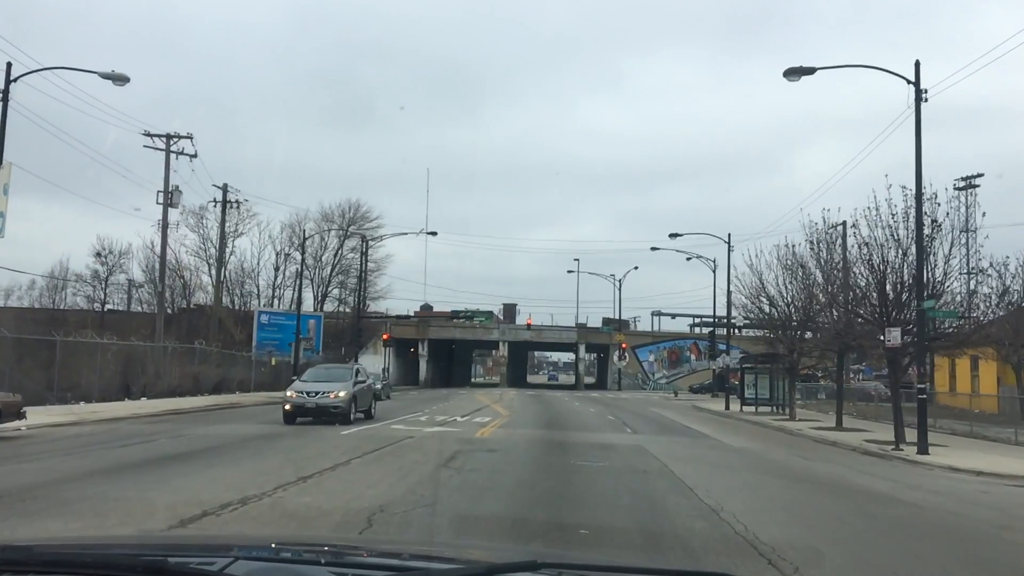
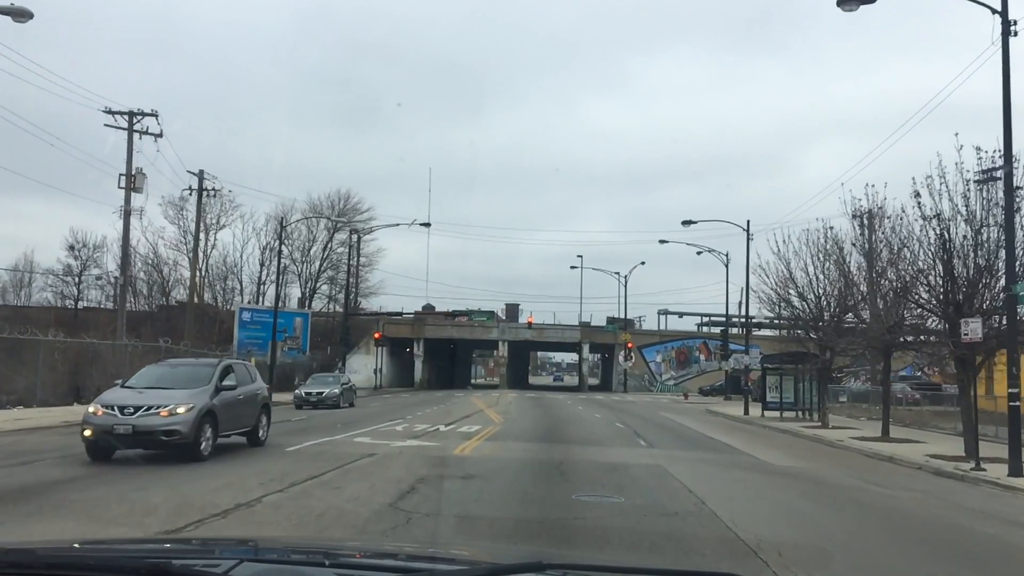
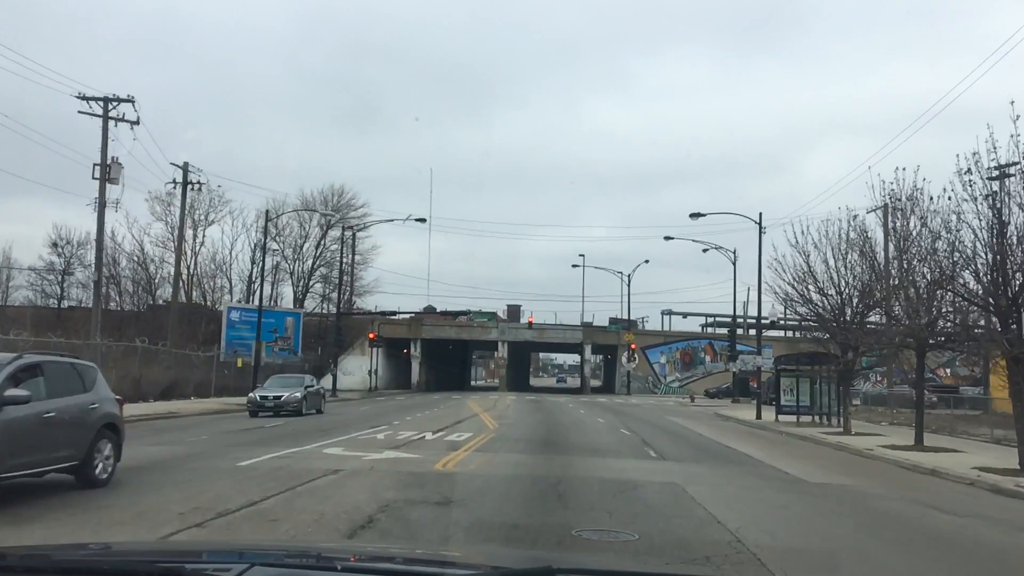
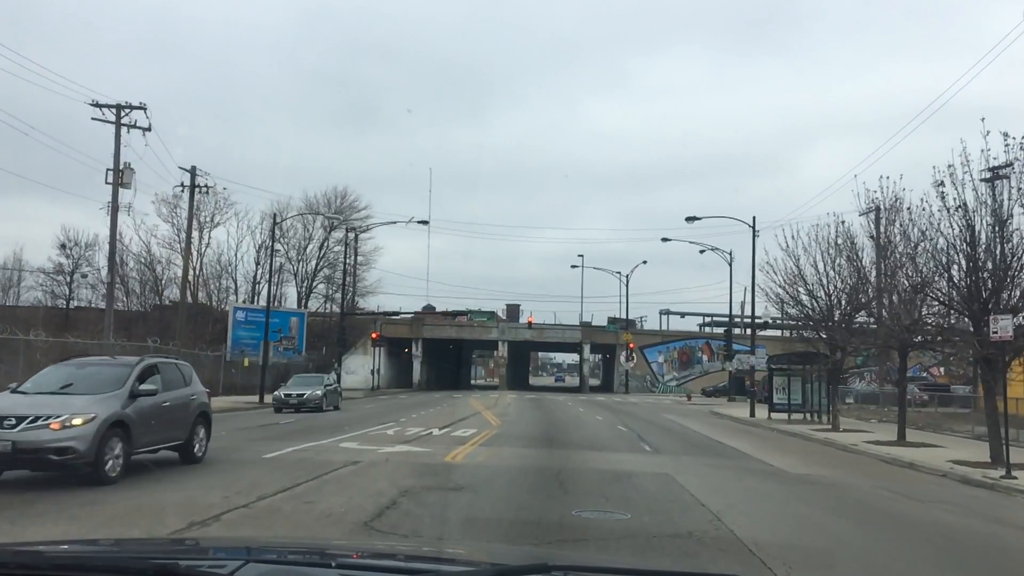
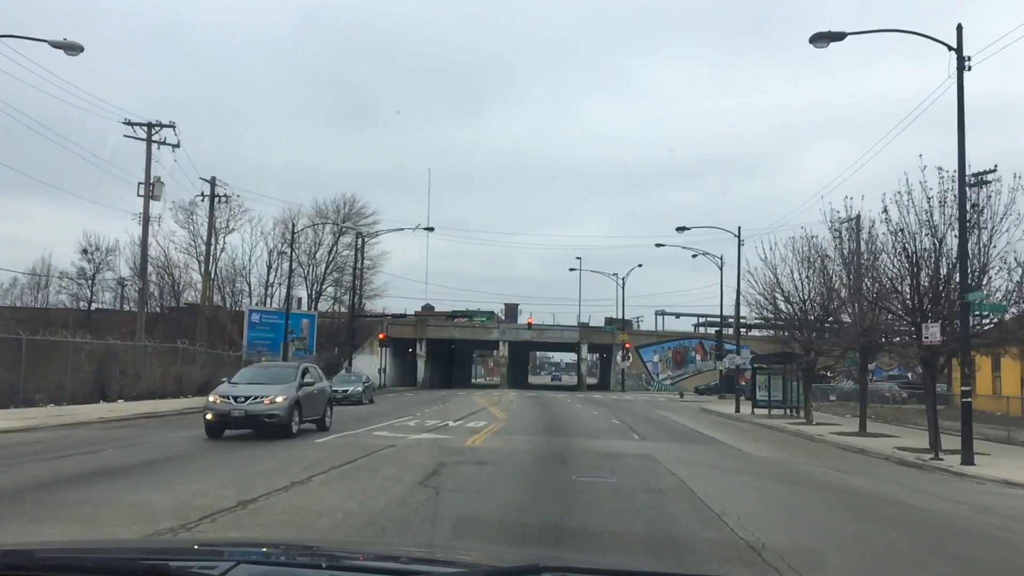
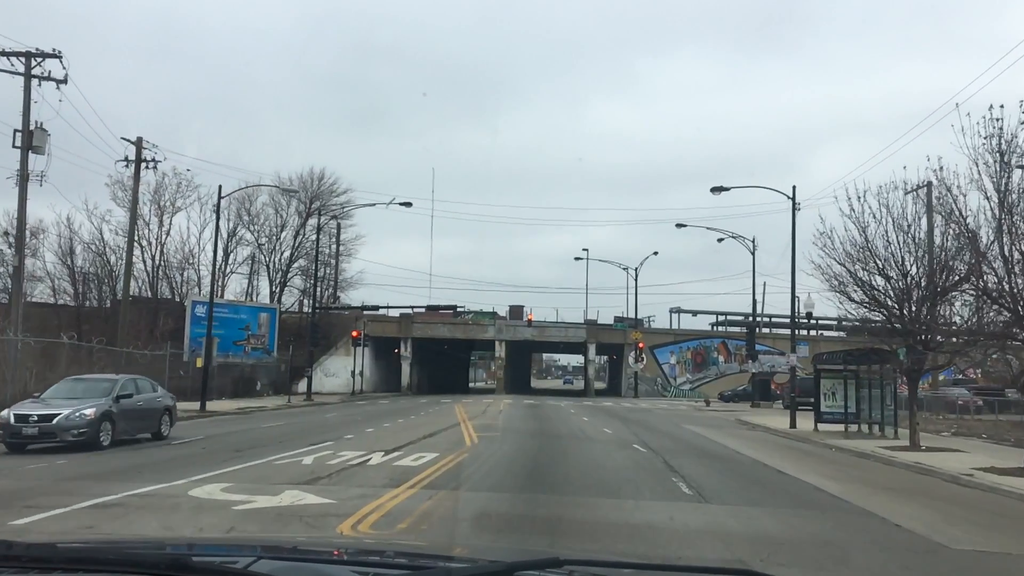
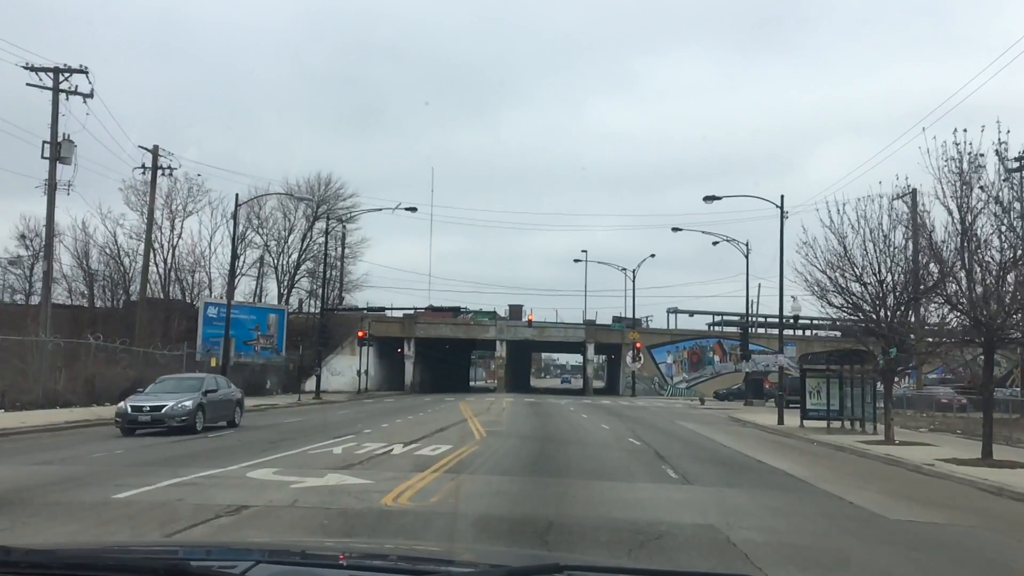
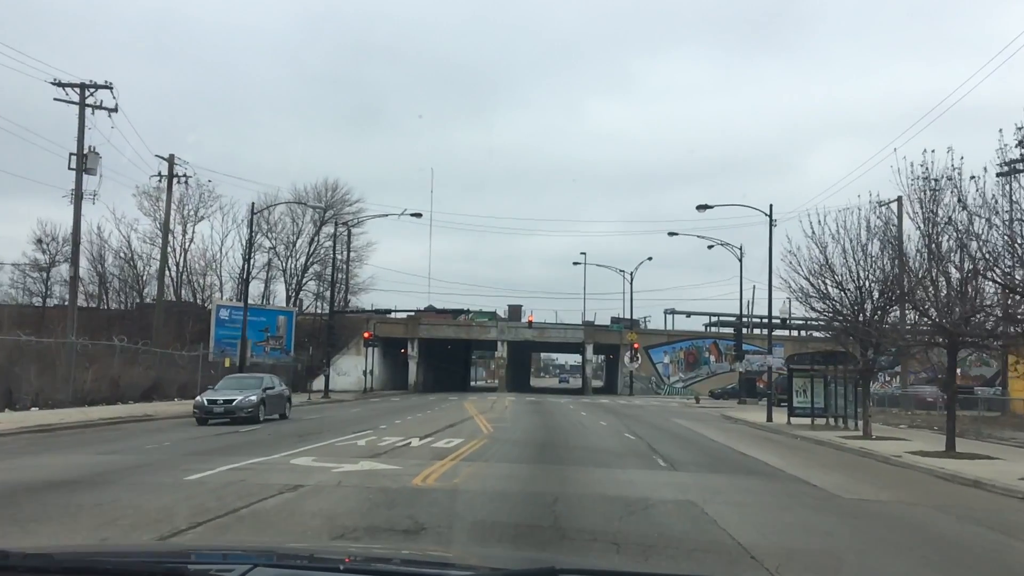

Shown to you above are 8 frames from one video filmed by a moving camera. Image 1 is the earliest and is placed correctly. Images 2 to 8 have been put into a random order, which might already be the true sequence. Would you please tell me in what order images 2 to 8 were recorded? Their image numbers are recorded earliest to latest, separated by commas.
5, 2, 4, 3, 8, 7, 6
